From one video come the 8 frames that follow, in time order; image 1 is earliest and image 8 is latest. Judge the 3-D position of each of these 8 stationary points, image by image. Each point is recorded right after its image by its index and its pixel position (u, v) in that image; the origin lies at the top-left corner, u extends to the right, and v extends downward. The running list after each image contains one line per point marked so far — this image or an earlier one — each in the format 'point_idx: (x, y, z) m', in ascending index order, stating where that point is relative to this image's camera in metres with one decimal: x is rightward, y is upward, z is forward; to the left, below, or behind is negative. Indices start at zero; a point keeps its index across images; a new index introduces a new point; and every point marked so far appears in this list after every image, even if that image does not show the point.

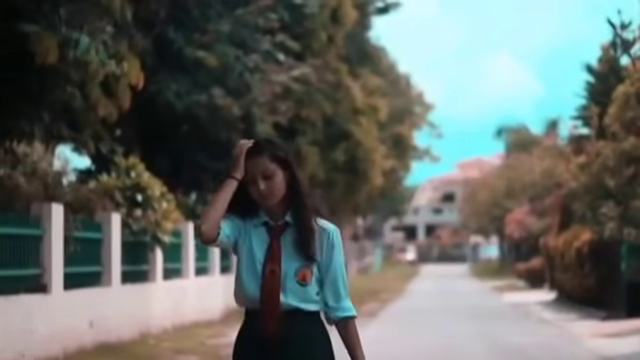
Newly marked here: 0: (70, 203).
0: (-3.2, -0.3, +18.0) m
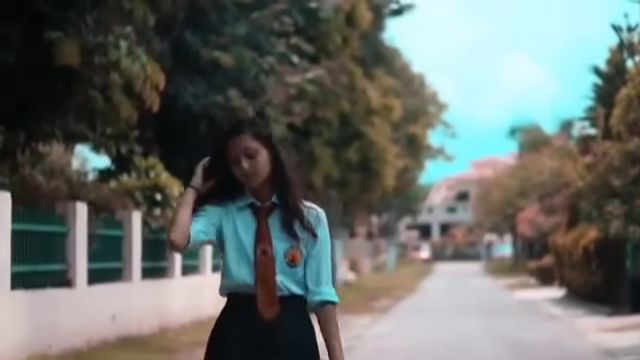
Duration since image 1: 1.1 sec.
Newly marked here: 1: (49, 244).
0: (-3.0, -0.3, +18.8) m
1: (-3.1, -0.7, +15.8) m
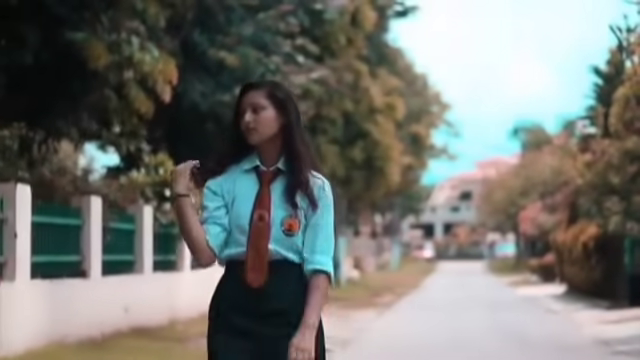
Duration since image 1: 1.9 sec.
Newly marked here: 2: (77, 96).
0: (-2.9, -0.2, +19.5) m
1: (-3.0, -0.7, +16.5) m
2: (-3.0, +1.1, +17.0) m
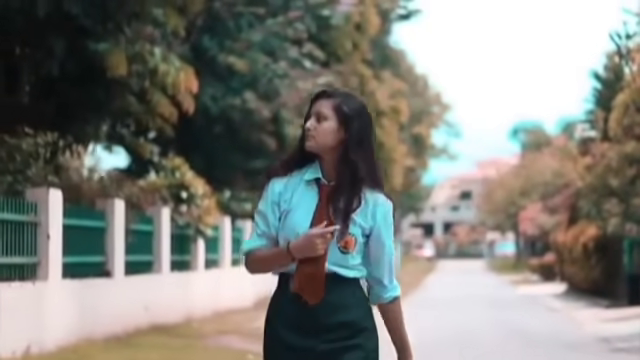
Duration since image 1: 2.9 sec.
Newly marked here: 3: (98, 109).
0: (-2.8, -0.3, +20.3) m
1: (-2.8, -0.7, +17.3) m
2: (-2.8, +1.0, +17.8) m
3: (-2.9, +0.9, +17.8) m
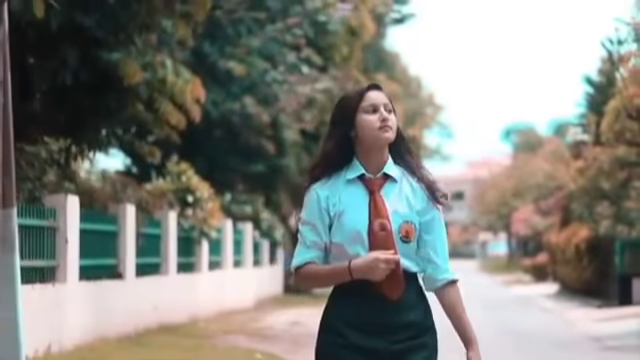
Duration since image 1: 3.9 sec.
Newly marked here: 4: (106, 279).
0: (-2.7, -0.3, +21.0) m
1: (-2.8, -0.8, +18.0) m
2: (-2.8, +0.9, +18.5) m
3: (-2.8, +0.9, +18.5) m
4: (-2.7, -1.3, +17.8) m
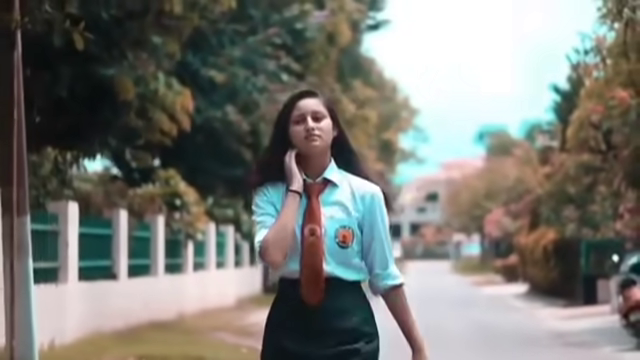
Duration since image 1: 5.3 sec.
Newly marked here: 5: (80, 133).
0: (-3.1, -0.4, +22.2) m
1: (-3.0, -0.9, +19.2) m
2: (-3.1, +0.8, +19.8) m
3: (-3.1, +0.8, +19.7) m
4: (-3.0, -1.4, +19.0) m
5: (-3.5, +0.7, +19.9) m
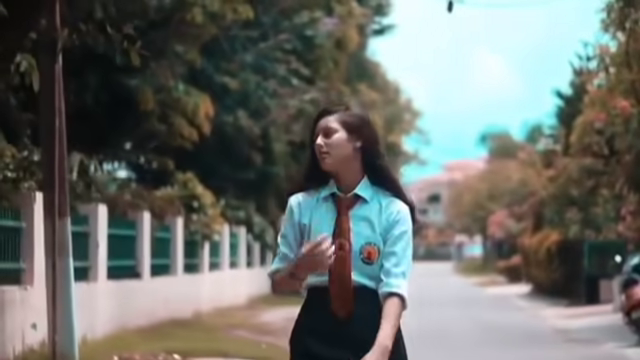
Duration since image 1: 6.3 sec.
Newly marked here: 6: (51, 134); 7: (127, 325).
0: (-2.8, -0.5, +23.1) m
1: (-2.8, -0.9, +20.1) m
2: (-2.8, +0.8, +20.6) m
3: (-2.9, +0.7, +20.6) m
4: (-2.8, -1.4, +19.9) m
5: (-3.2, +0.7, +20.8) m
6: (-2.6, +0.4, +13.5) m
7: (-2.7, -2.0, +19.2) m
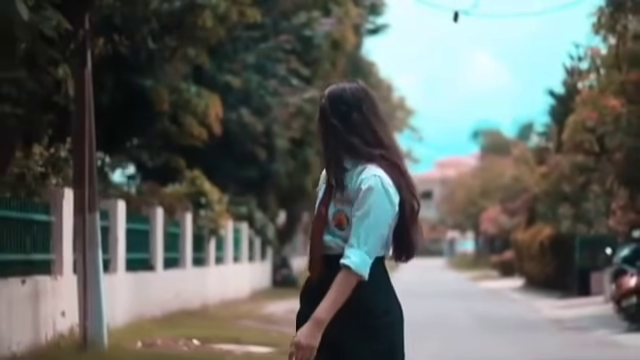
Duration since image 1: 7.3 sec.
0: (-2.8, -0.4, +24.1) m
1: (-2.7, -0.9, +21.1) m
2: (-2.8, +0.8, +21.6) m
3: (-2.8, +0.8, +21.6) m
4: (-2.7, -1.4, +20.9) m
5: (-3.2, +0.7, +21.8) m
6: (-2.5, +0.5, +14.5) m
7: (-2.6, -2.0, +20.2) m
